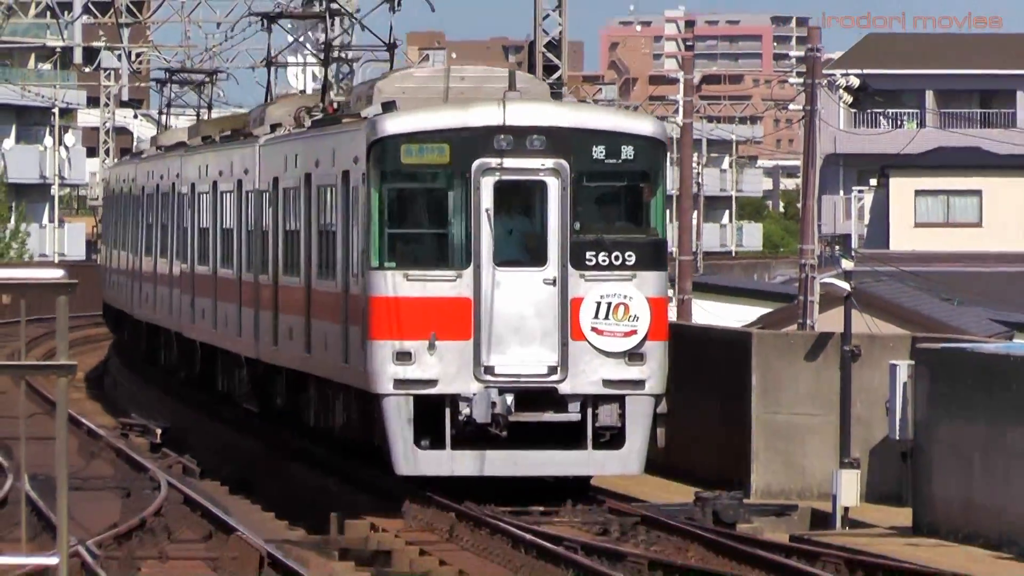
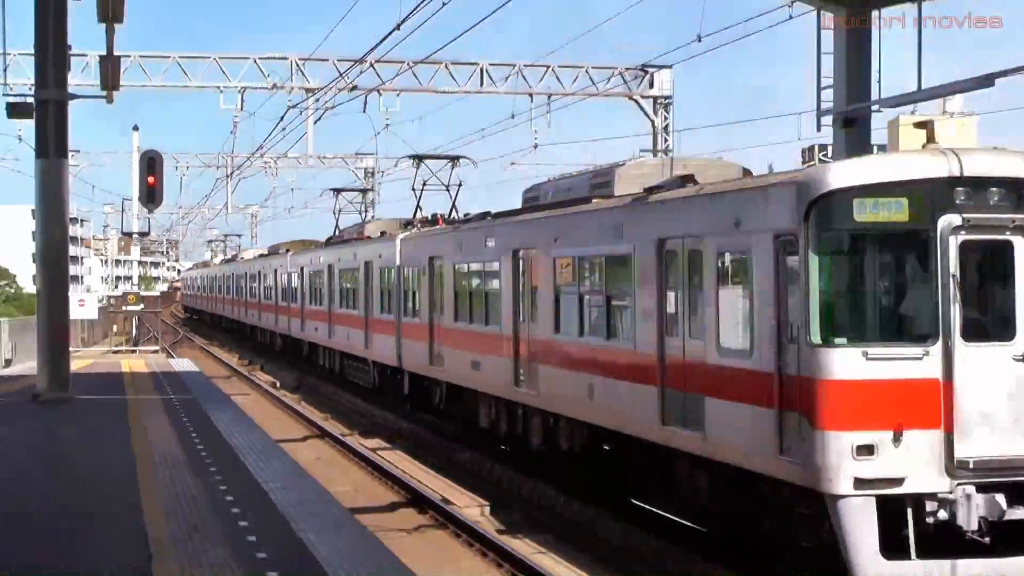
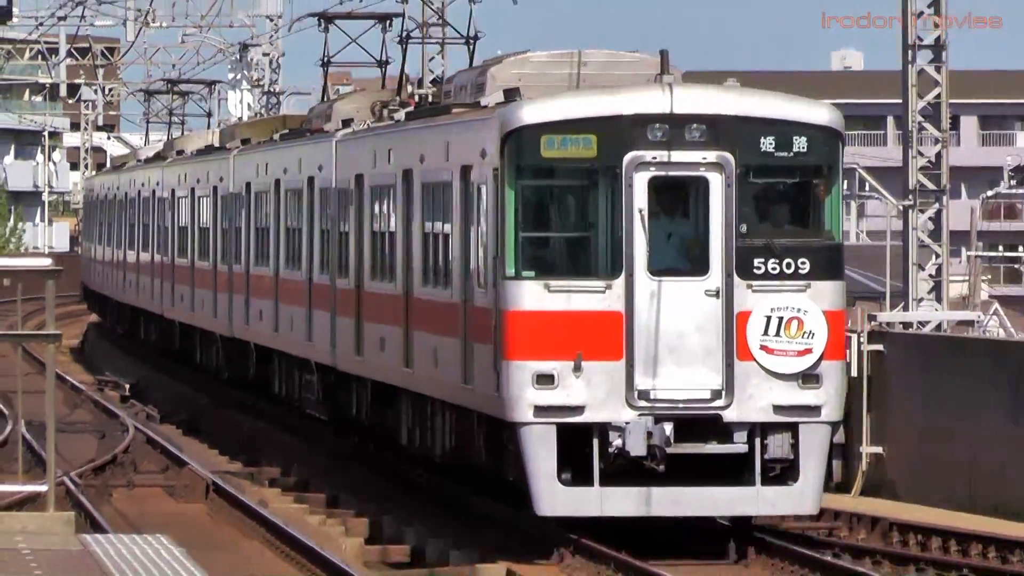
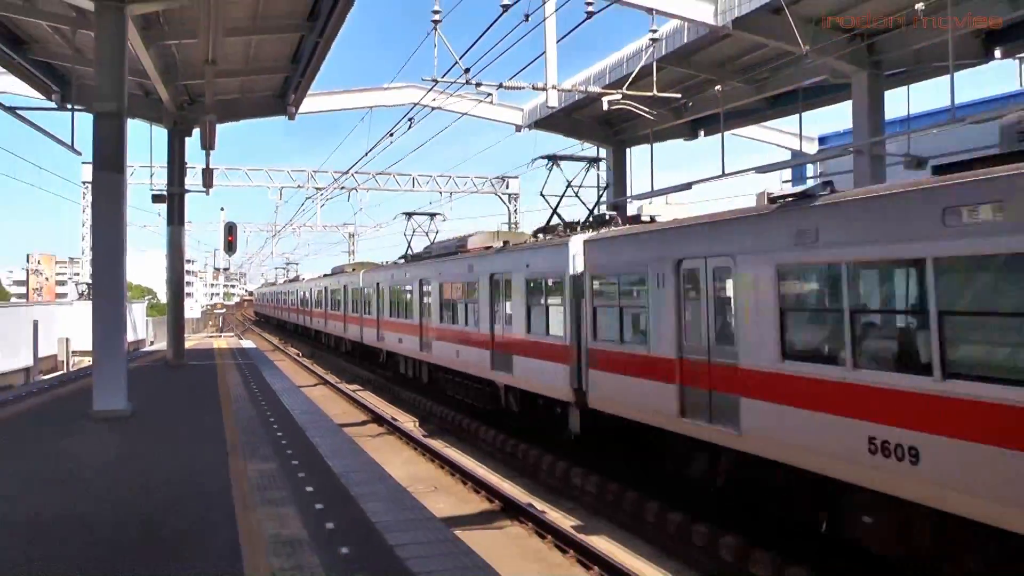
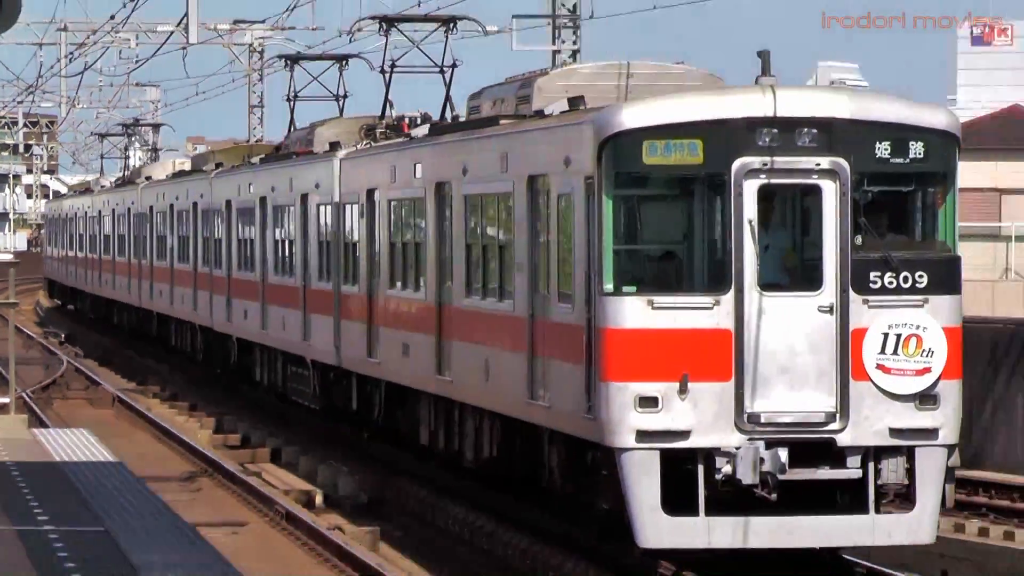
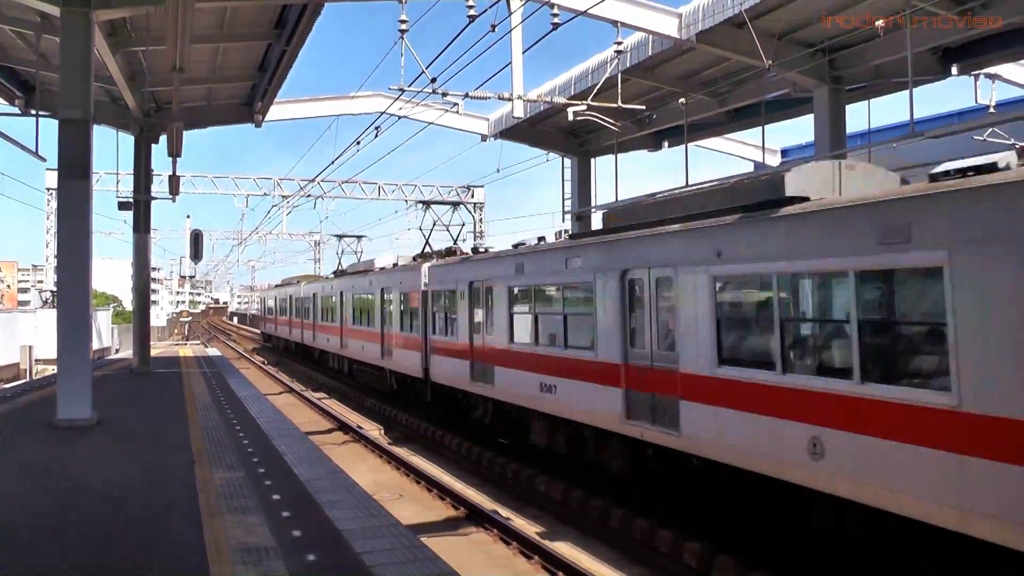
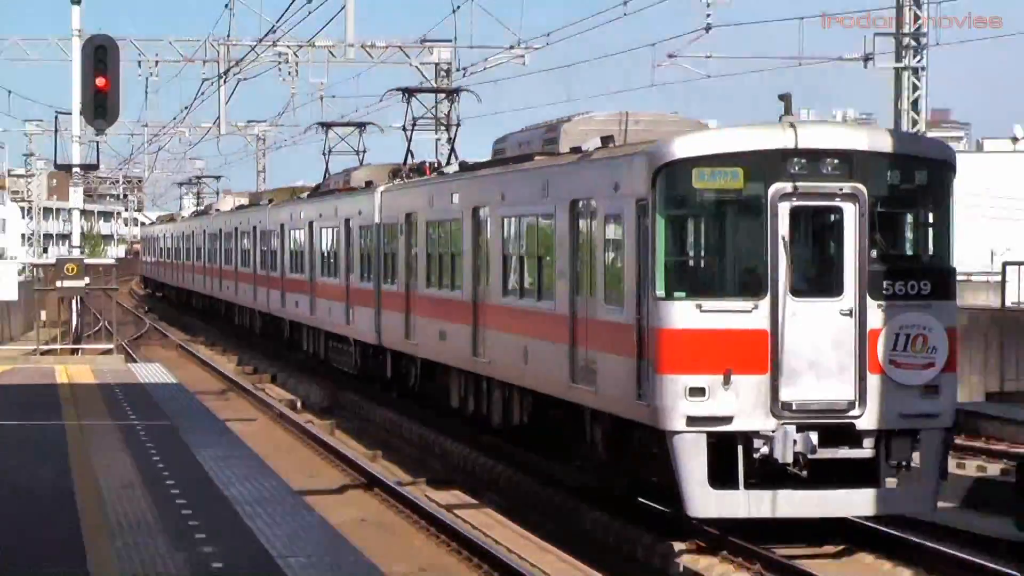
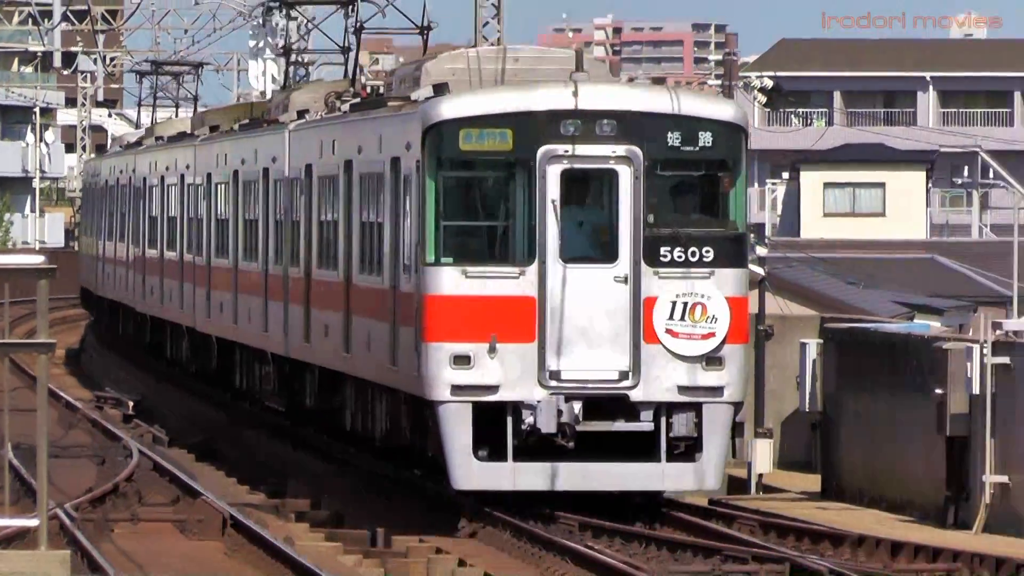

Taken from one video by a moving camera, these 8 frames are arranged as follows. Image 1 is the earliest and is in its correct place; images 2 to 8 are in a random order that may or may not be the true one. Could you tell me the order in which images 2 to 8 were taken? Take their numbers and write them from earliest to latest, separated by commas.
8, 3, 5, 7, 2, 4, 6
